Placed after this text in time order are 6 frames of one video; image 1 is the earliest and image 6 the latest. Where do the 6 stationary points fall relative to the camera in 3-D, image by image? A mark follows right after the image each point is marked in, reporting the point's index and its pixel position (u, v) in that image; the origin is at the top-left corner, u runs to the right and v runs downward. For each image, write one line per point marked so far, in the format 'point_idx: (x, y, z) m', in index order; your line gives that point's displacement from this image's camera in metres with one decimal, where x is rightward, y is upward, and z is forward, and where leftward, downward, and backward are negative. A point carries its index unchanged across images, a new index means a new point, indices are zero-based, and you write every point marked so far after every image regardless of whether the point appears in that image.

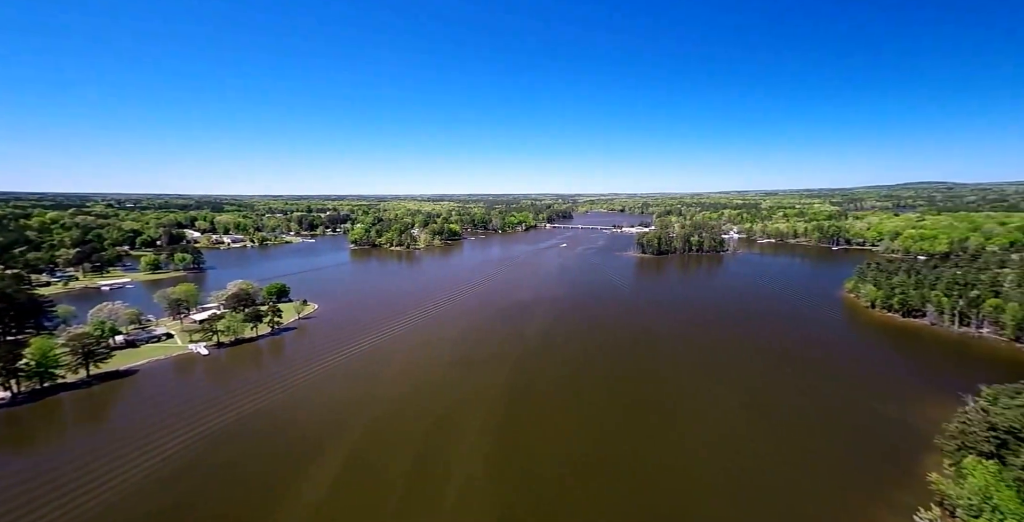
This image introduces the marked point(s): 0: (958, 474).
0: (+16.3, -7.9, +15.9) m
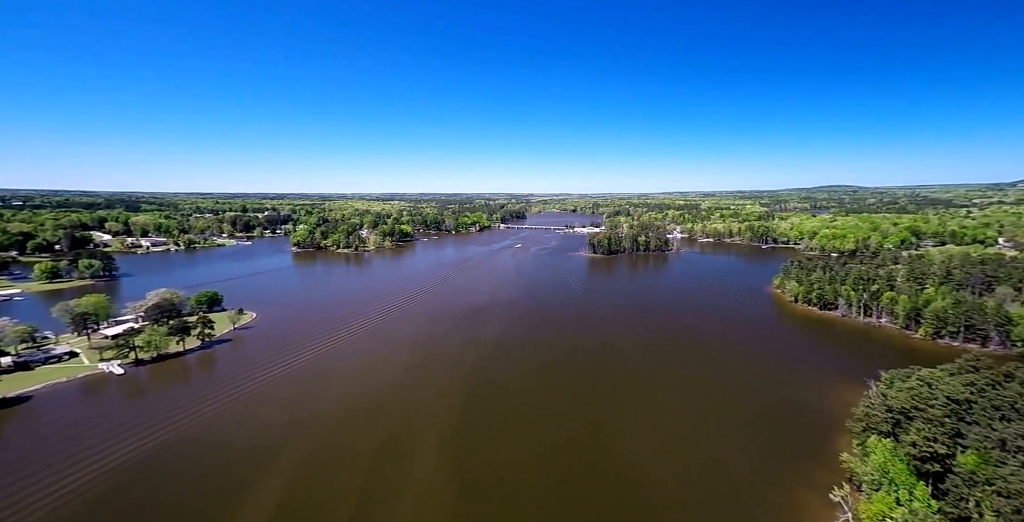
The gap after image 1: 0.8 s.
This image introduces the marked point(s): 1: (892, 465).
0: (+14.6, -7.9, +17.7) m
1: (+14.2, -7.6, +16.0) m
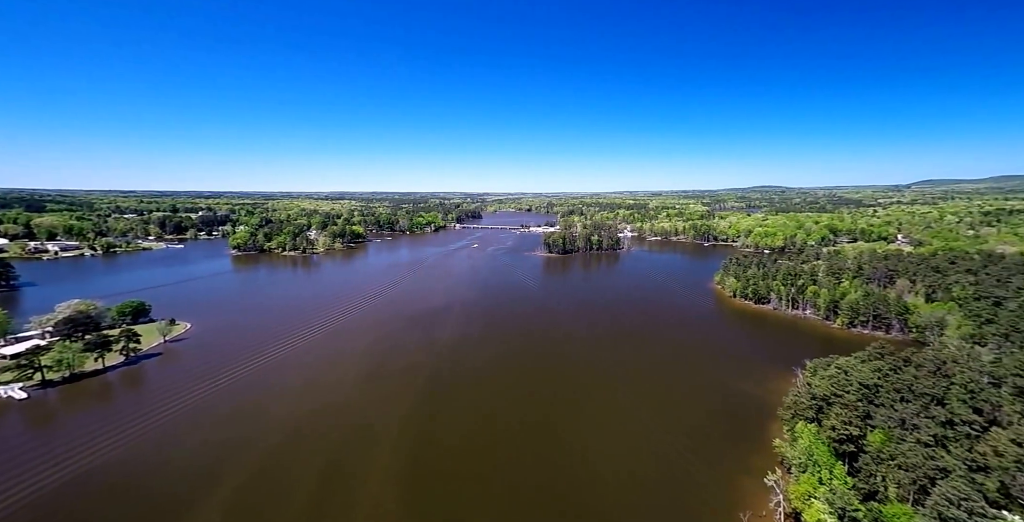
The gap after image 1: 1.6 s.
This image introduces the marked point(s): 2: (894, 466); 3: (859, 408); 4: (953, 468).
0: (+12.7, -8.0, +19.4) m
1: (+12.6, -7.7, +17.6) m
2: (+14.4, -7.8, +16.2) m
3: (+15.1, -6.3, +18.8) m
4: (+15.1, -7.0, +15.0) m
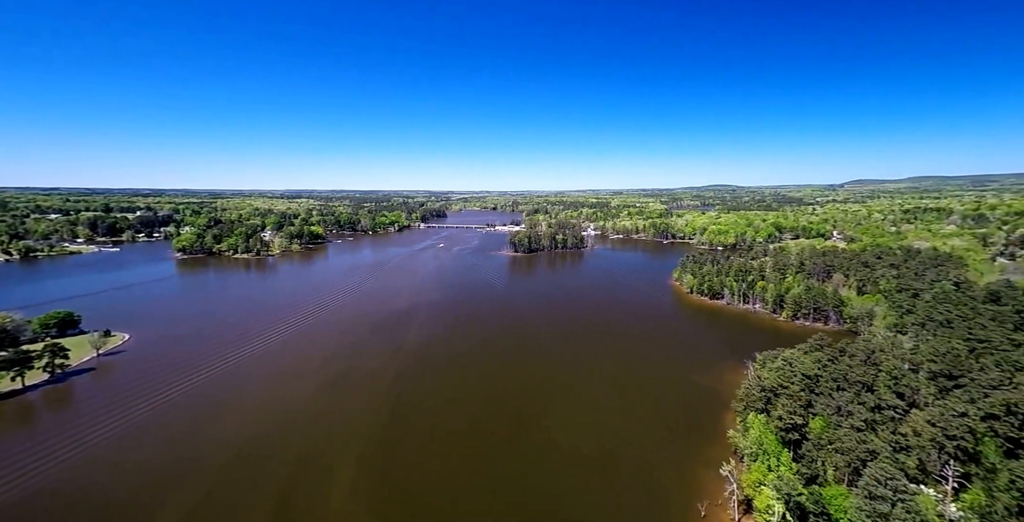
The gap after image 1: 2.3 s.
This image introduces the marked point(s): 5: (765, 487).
0: (+11.1, -8.0, +20.5) m
1: (+11.1, -7.7, +18.7) m
2: (+13.1, -7.8, +17.5) m
3: (+13.6, -6.3, +20.1) m
4: (+13.9, -7.1, +16.3) m
5: (+9.4, -8.3, +15.9) m
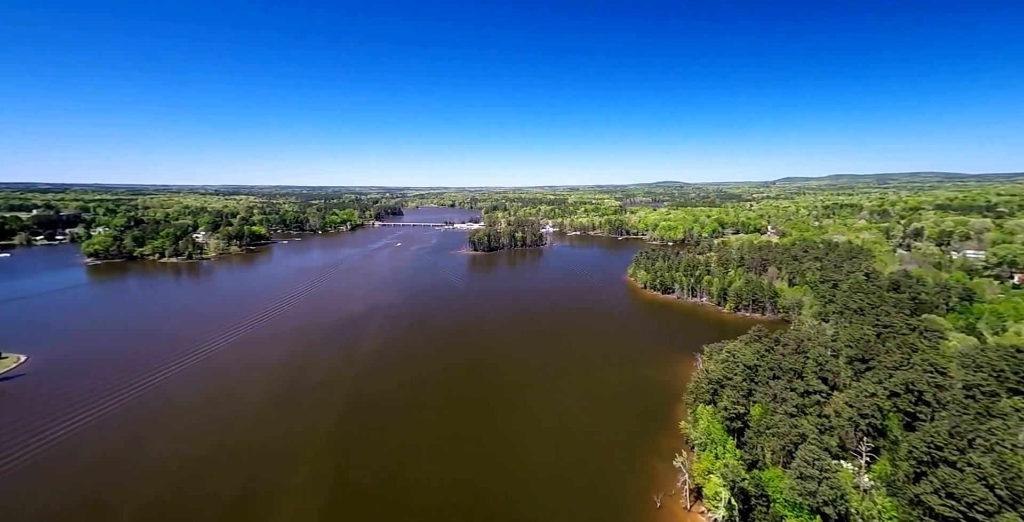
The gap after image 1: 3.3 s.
0: (+9.2, -8.0, +21.4) m
1: (+9.4, -7.8, +19.6) m
2: (+11.5, -7.9, +18.6) m
3: (+11.6, -6.3, +21.2) m
4: (+12.4, -7.2, +17.5) m
5: (+8.0, -8.5, +16.7) m
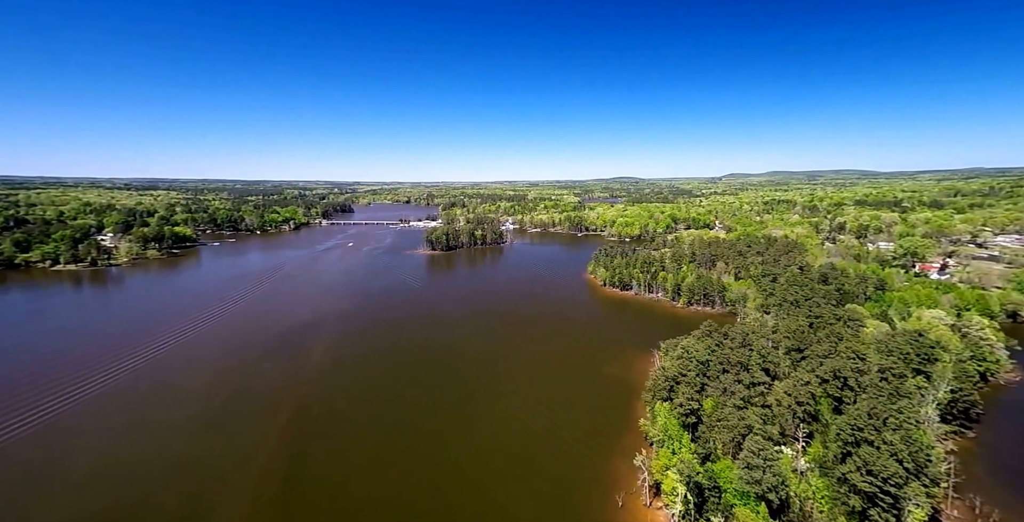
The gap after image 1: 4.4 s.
0: (+7.1, -8.0, +21.6) m
1: (+7.5, -7.8, +19.8) m
2: (+9.7, -8.0, +19.1) m
3: (+9.6, -6.4, +21.6) m
4: (+10.8, -7.4, +18.1) m
5: (+6.4, -8.6, +16.8) m
